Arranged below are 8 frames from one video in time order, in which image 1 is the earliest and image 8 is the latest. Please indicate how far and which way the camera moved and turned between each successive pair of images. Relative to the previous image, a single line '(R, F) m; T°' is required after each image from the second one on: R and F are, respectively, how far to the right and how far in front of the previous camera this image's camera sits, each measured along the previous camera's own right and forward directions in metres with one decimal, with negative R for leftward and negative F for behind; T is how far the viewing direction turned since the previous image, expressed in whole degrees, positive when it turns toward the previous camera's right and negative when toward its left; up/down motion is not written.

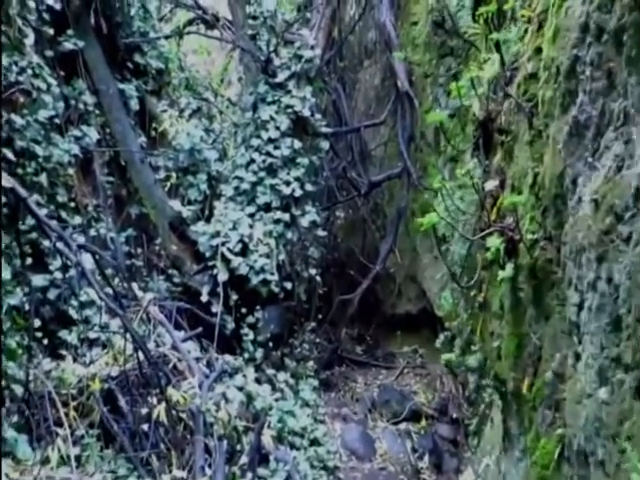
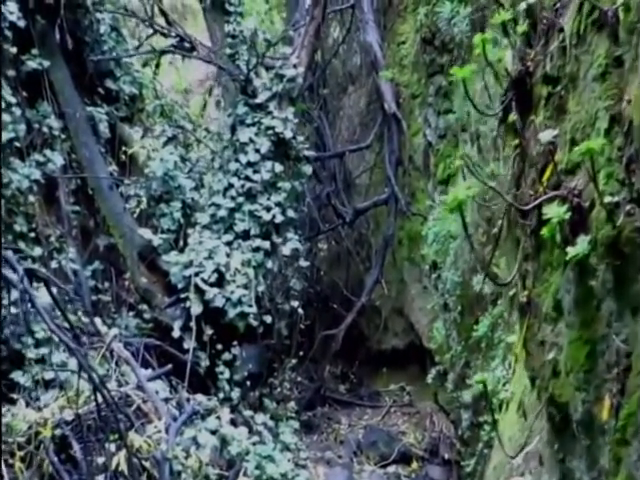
(0.0, +0.4) m; +1°
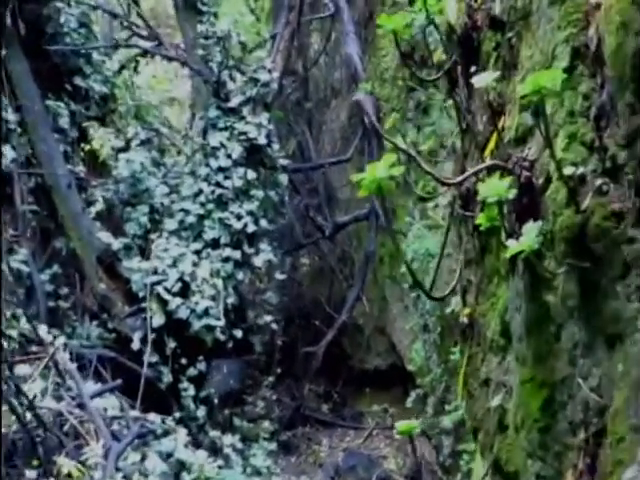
(+0.1, +0.4) m; 0°
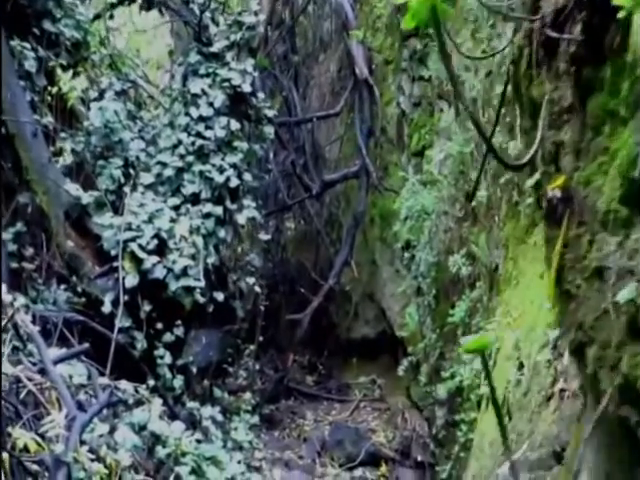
(0.0, +0.4) m; +1°
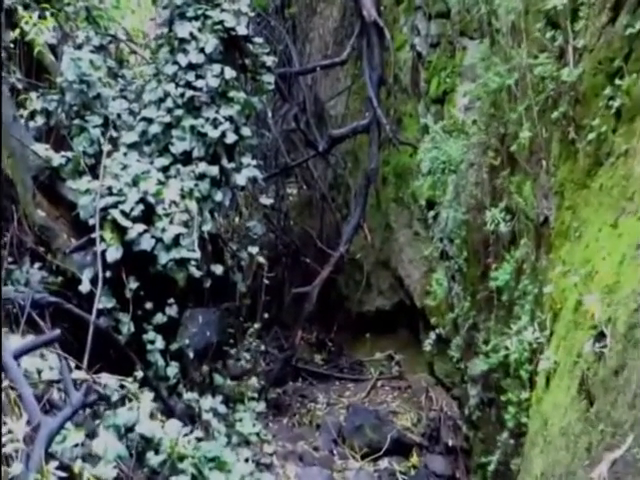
(-0.1, +0.7) m; 0°
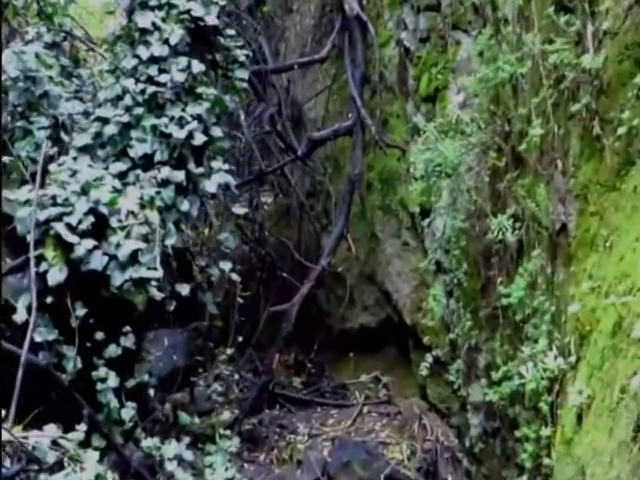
(0.0, +0.5) m; +1°
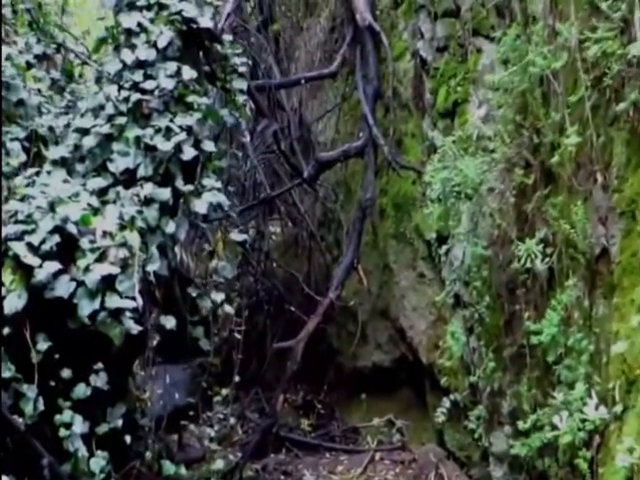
(0.0, +0.5) m; -1°
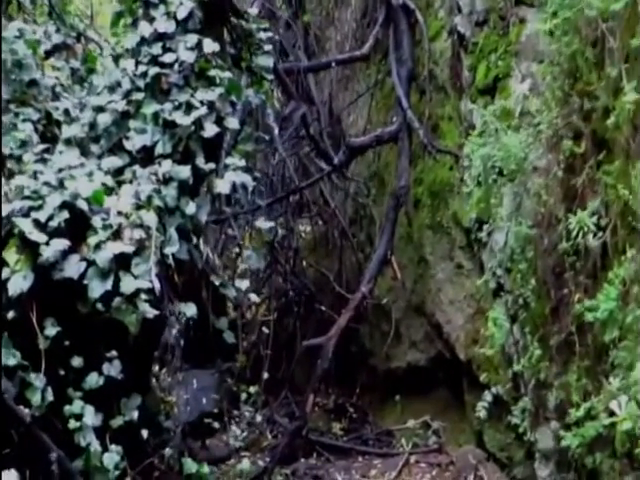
(0.0, +0.3) m; -1°
